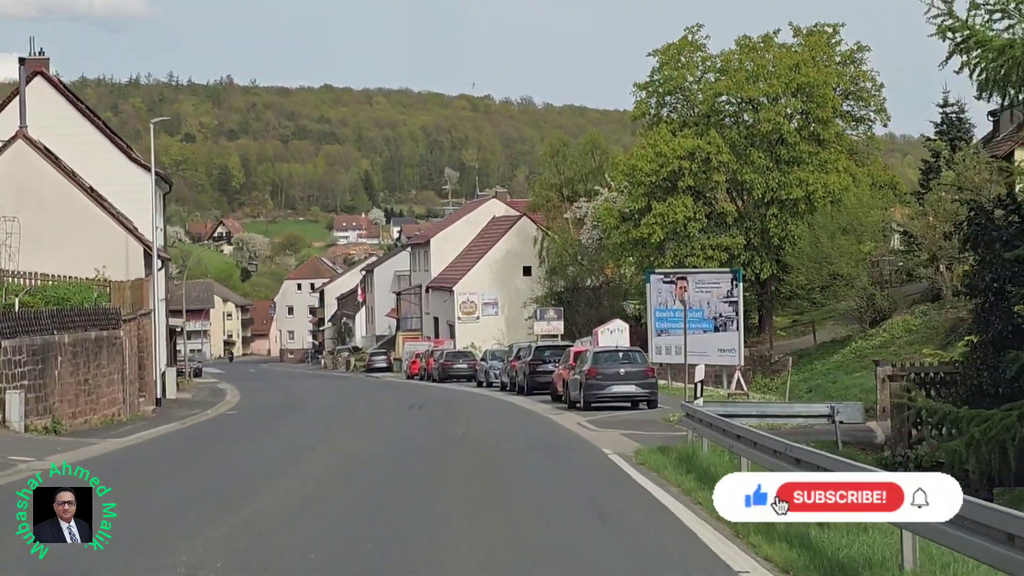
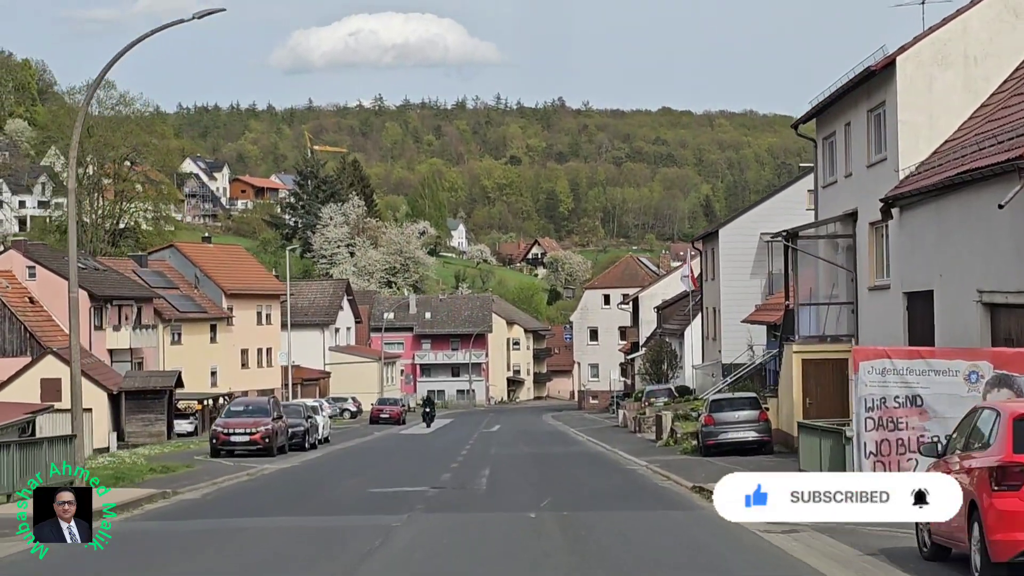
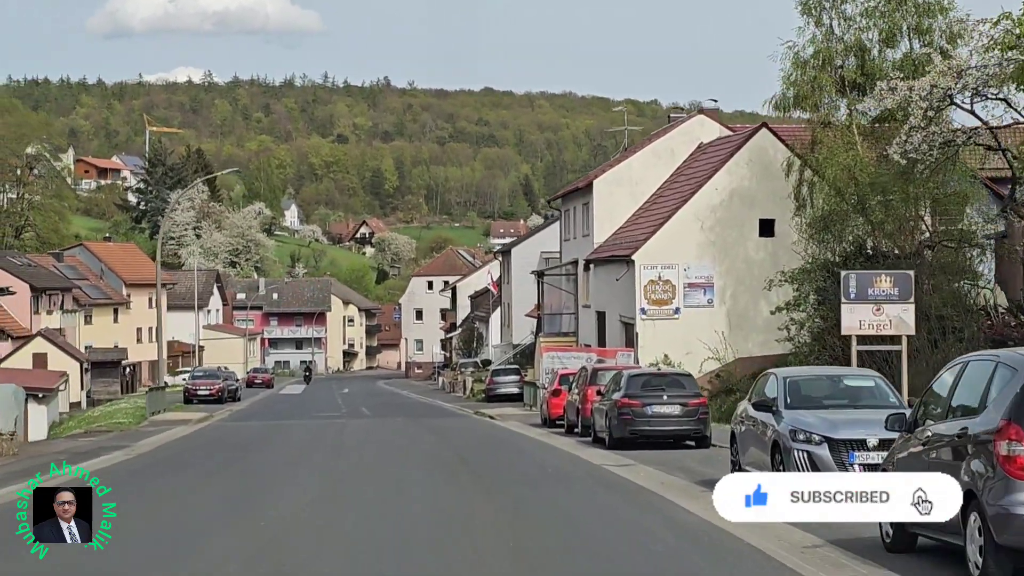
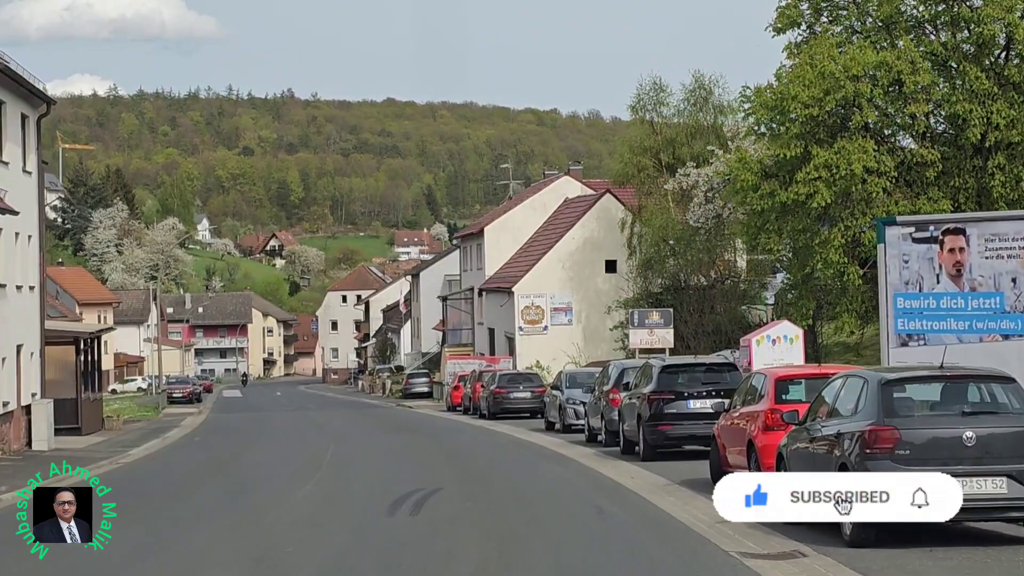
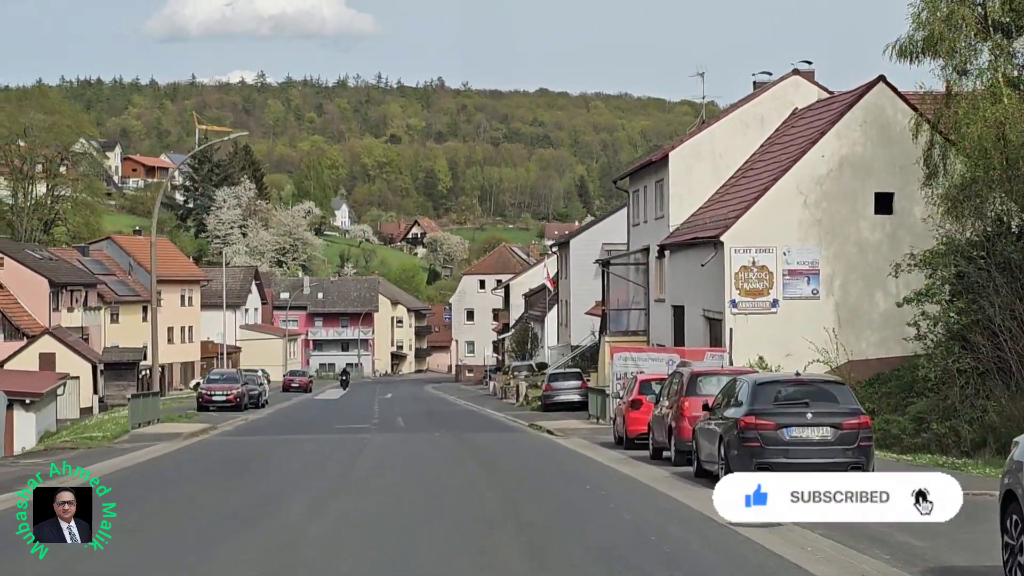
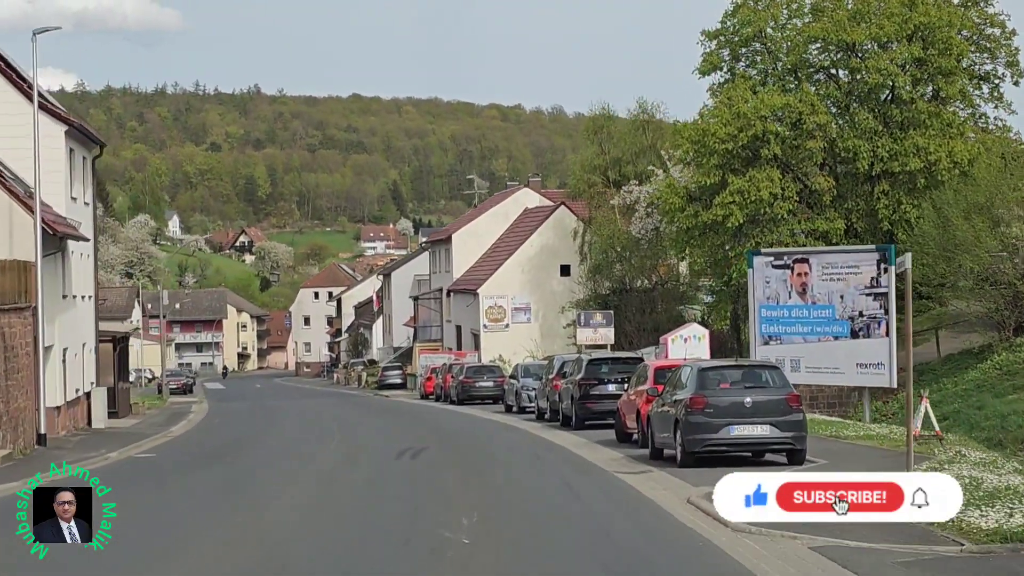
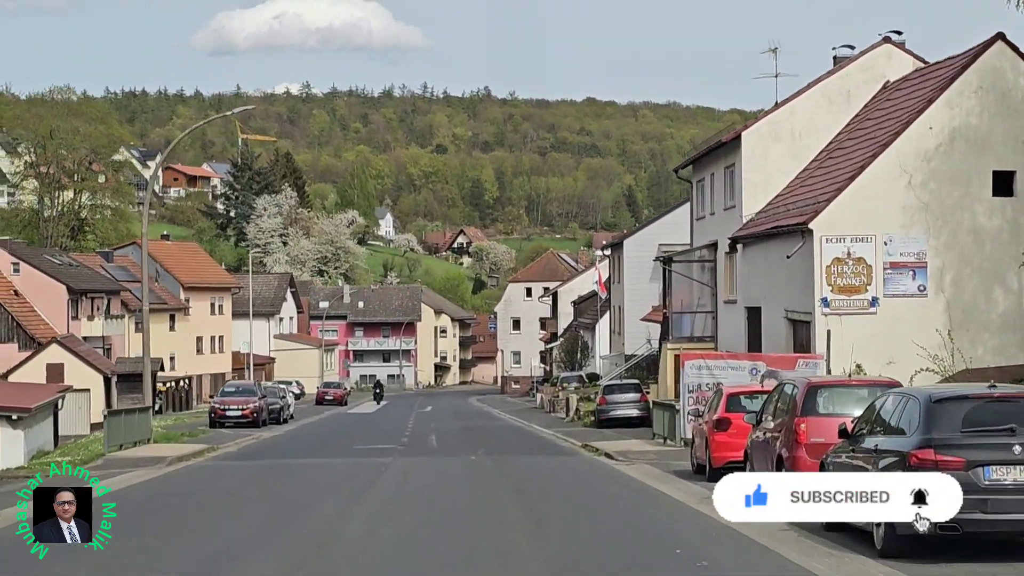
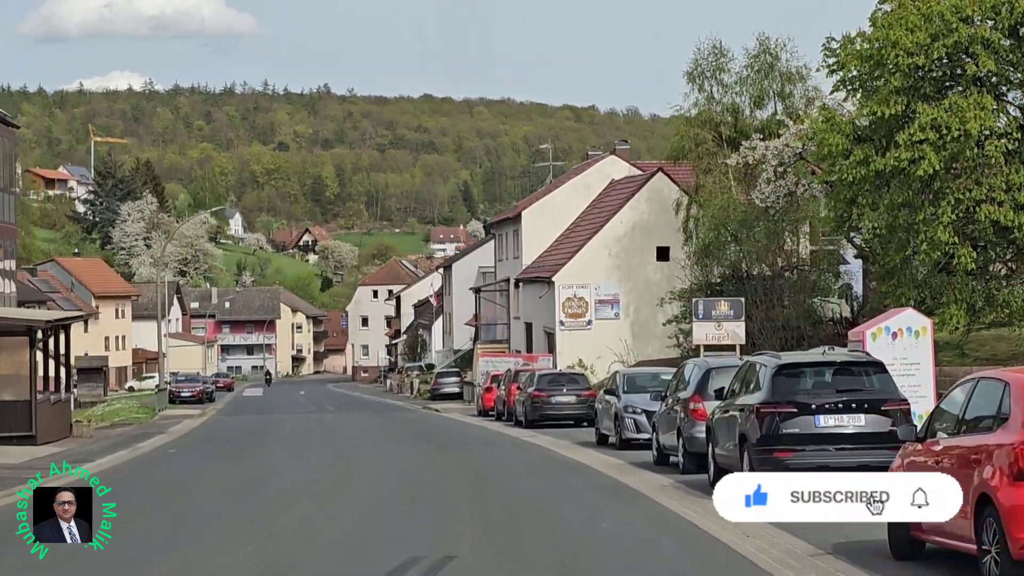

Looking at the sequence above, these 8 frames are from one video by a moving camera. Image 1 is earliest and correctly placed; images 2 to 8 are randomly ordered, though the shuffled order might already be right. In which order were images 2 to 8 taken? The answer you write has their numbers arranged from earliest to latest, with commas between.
6, 4, 8, 3, 5, 7, 2
